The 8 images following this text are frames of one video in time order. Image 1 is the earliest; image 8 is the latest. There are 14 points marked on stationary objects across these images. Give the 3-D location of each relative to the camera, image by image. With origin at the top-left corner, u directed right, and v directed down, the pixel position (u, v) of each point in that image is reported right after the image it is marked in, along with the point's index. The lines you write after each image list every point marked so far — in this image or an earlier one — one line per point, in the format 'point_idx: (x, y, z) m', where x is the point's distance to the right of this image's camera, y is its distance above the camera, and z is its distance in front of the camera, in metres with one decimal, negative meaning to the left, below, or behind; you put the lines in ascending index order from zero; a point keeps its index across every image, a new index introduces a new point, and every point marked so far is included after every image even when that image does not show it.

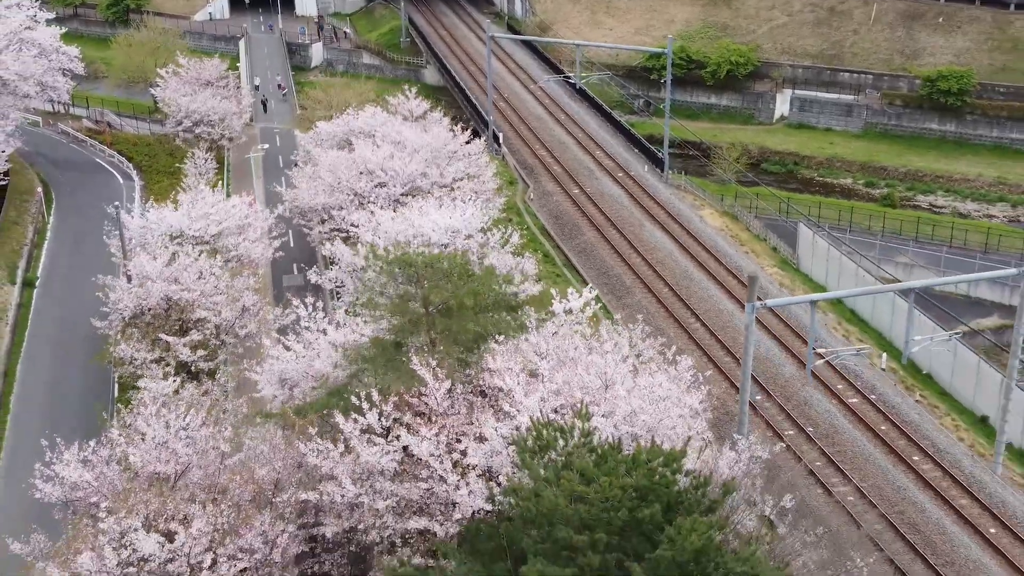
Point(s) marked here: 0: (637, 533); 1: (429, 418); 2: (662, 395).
0: (+1.0, -2.0, +10.4) m
1: (-0.9, -1.3, +13.6) m
2: (+1.5, -1.0, +13.5) m
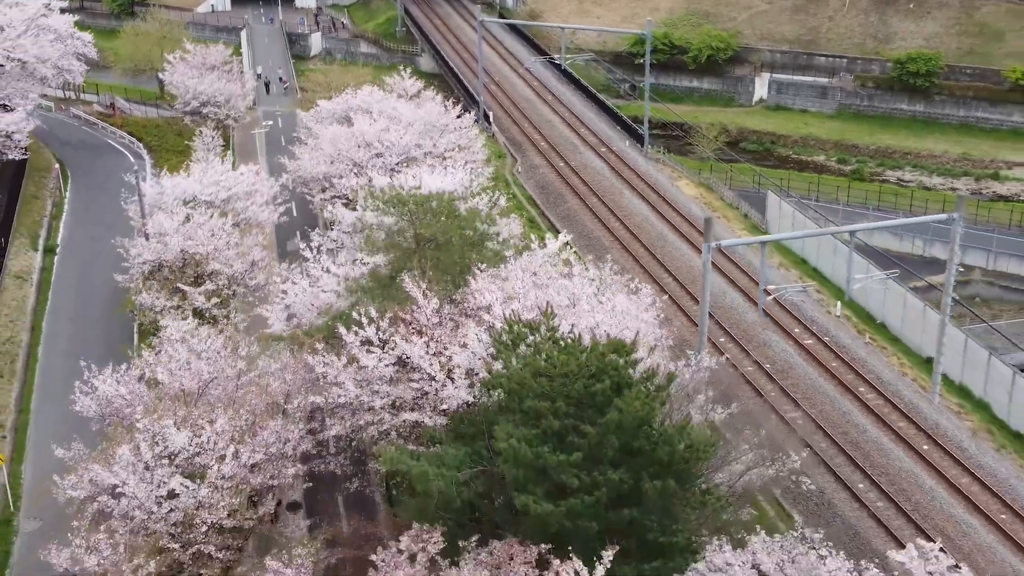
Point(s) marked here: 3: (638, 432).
0: (+0.8, -1.1, +12.5) m
1: (-1.1, -0.5, +15.7) m
2: (+1.3, -0.2, +15.7) m
3: (+1.2, -1.4, +12.3) m
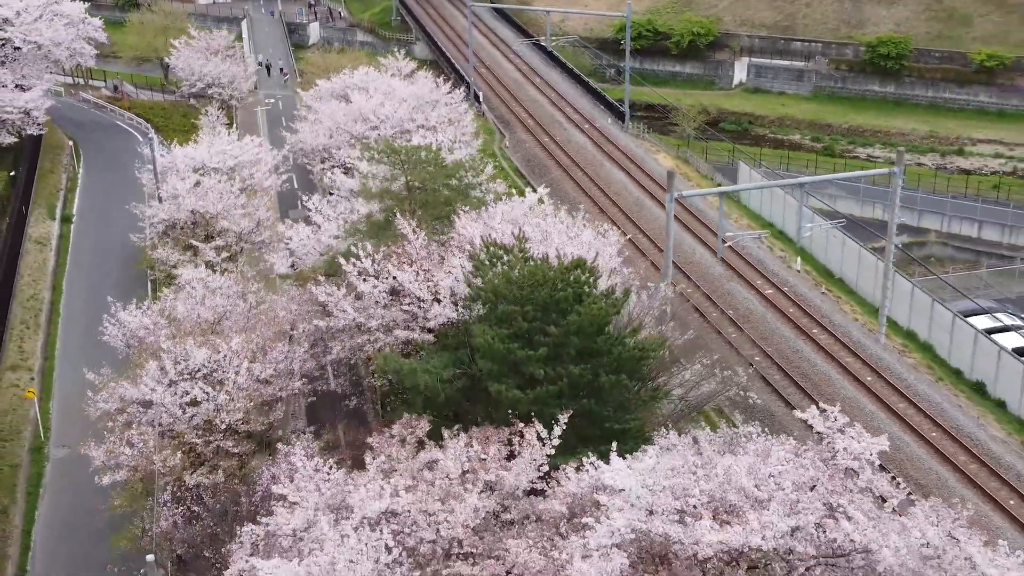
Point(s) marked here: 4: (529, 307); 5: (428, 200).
0: (+0.5, -0.3, +14.6) m
1: (-1.4, +0.4, +17.9) m
2: (+1.0, +0.7, +17.8) m
3: (+1.0, -0.5, +14.5) m
4: (+0.2, -0.2, +14.5) m
5: (-1.3, +1.4, +19.7) m
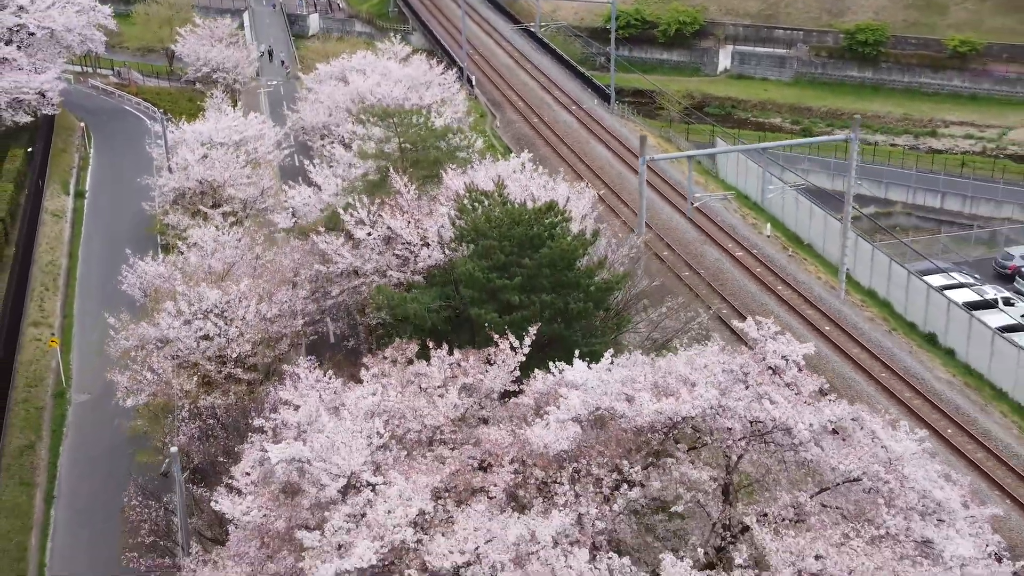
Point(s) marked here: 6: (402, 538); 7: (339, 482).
0: (+0.2, +0.5, +16.4) m
1: (-1.7, +1.2, +19.7) m
2: (+0.7, +1.5, +19.6) m
3: (+0.7, +0.3, +16.3) m
4: (-0.1, +0.6, +16.4) m
5: (-1.5, +2.2, +21.5) m
6: (-0.9, -2.1, +11.0) m
7: (-1.6, -1.8, +12.2) m
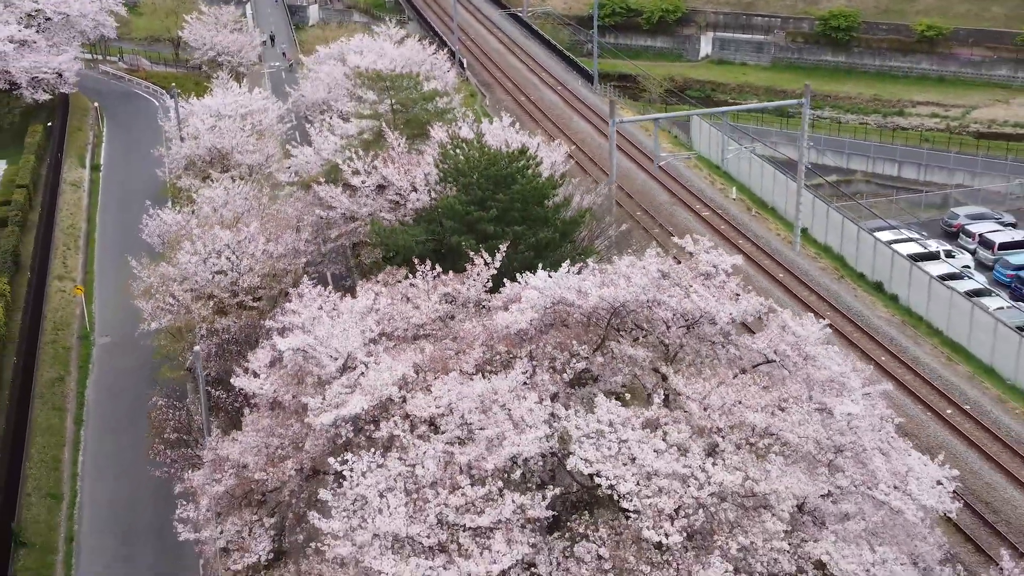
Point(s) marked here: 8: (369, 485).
0: (-0.1, +1.5, +18.9) m
1: (-2.0, +2.2, +22.1) m
2: (+0.4, +2.5, +22.0) m
3: (+0.3, +1.2, +18.7) m
4: (-0.4, +1.6, +18.8) m
5: (-1.9, +3.1, +23.9) m
6: (-1.3, -1.1, +13.4) m
7: (-2.0, -0.8, +14.6) m
8: (-1.3, -1.8, +11.6) m
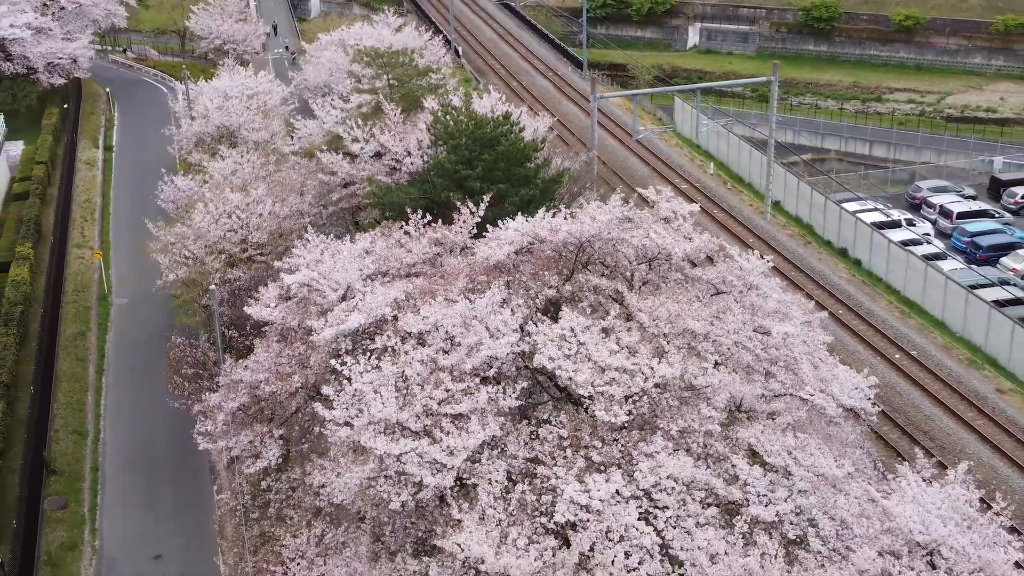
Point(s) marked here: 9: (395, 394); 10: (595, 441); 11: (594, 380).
0: (-0.4, +2.3, +20.8) m
1: (-2.3, +2.9, +24.1) m
2: (+0.1, +3.2, +24.0) m
3: (+0.1, +2.0, +20.7) m
4: (-0.7, +2.3, +20.7) m
5: (-2.1, +3.9, +25.9) m
6: (-1.5, -0.3, +15.4) m
7: (-2.2, -0.1, +16.6) m
8: (-1.5, -1.0, +13.6) m
9: (-1.2, -1.1, +13.4) m
10: (+0.8, -1.5, +12.6) m
11: (+0.8, -0.9, +13.0) m
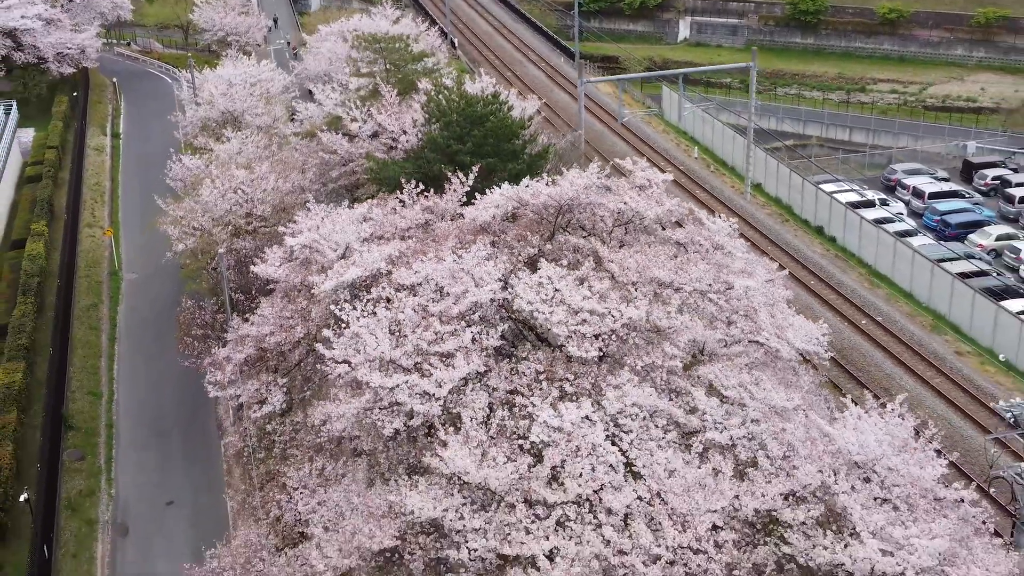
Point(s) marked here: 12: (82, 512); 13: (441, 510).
0: (-0.6, +2.8, +22.2) m
1: (-2.5, +3.5, +25.5) m
2: (-0.1, +3.8, +25.4) m
3: (-0.1, +2.6, +22.1) m
4: (-0.9, +2.9, +22.2) m
5: (-2.3, +4.5, +27.3) m
6: (-1.7, +0.2, +16.8) m
7: (-2.4, +0.5, +18.0) m
8: (-1.7, -0.4, +15.0) m
9: (-1.4, -0.5, +14.9) m
10: (+0.6, -0.9, +14.0) m
11: (+0.6, -0.4, +14.4) m
12: (-6.6, -3.4, +19.9) m
13: (-0.7, -2.1, +12.6) m
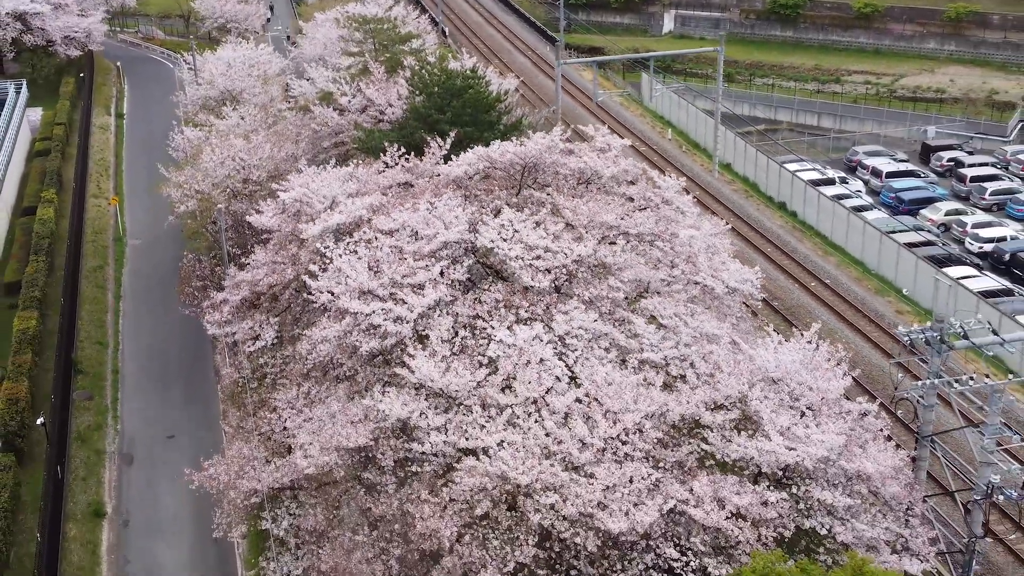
0: (-1.0, +3.6, +24.2) m
1: (-2.9, +4.3, +27.4) m
2: (-0.5, +4.6, +27.4) m
3: (-0.6, +3.3, +24.1) m
4: (-1.3, +3.7, +24.1) m
5: (-2.8, +5.3, +29.3) m
6: (-2.2, +1.0, +18.8) m
7: (-2.9, +1.3, +19.9) m
8: (-2.2, +0.3, +17.0) m
9: (-1.9, +0.2, +16.8) m
10: (+0.1, -0.2, +16.0) m
11: (+0.2, +0.4, +16.4) m
12: (-7.1, -2.6, +21.8) m
13: (-1.2, -1.4, +14.5) m
